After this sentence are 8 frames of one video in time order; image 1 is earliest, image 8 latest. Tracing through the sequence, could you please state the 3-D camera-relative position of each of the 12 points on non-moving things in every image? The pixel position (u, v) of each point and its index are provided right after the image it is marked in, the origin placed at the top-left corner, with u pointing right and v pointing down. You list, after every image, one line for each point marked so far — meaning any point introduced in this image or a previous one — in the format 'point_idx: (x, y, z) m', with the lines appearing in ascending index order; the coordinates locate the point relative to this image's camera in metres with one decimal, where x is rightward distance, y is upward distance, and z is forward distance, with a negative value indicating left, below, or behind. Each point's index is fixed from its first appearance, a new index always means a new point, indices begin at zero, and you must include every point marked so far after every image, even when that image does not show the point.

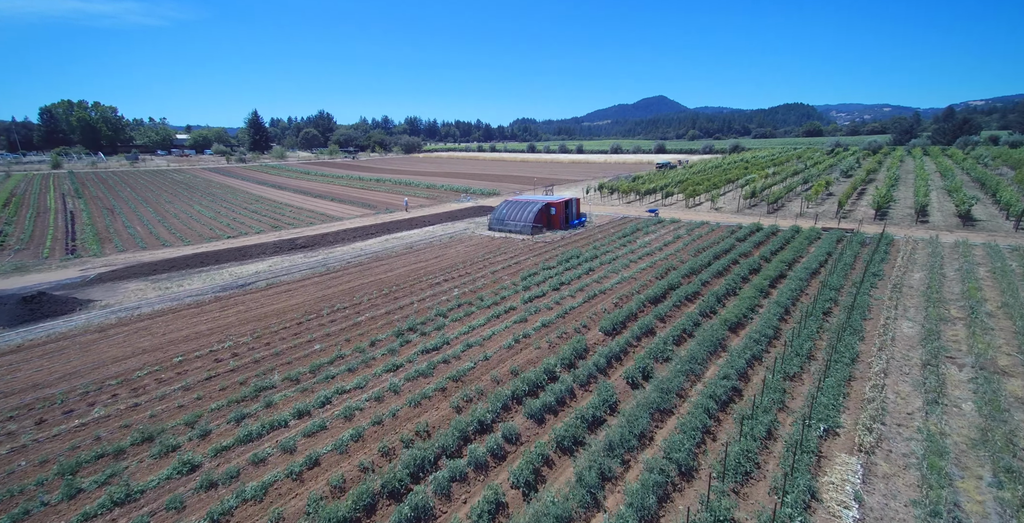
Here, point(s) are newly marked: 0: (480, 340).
0: (-1.2, -2.9, +18.2) m
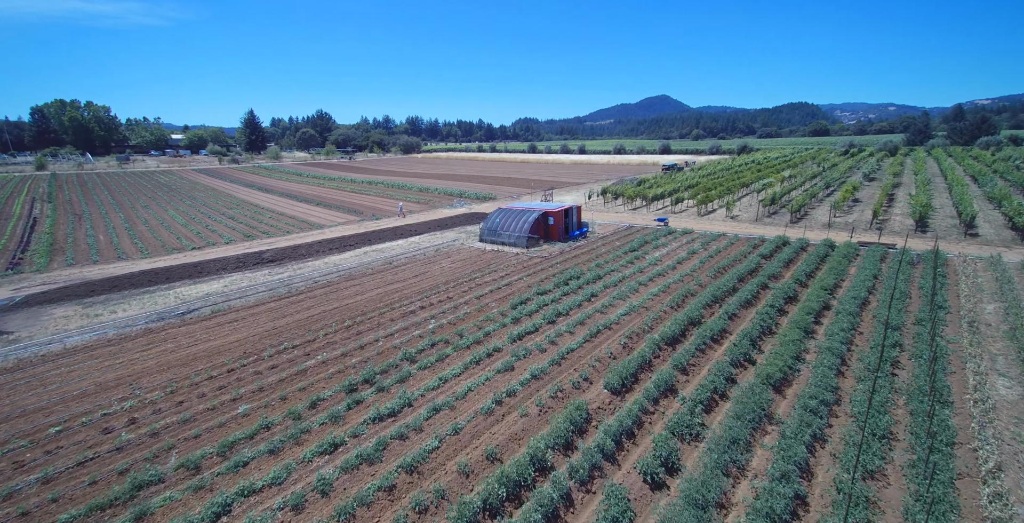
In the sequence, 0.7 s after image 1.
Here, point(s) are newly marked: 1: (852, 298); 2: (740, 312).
0: (-1.8, -4.0, +14.2) m
1: (+13.7, -1.5, +20.0) m
2: (+9.1, -2.0, +19.8) m
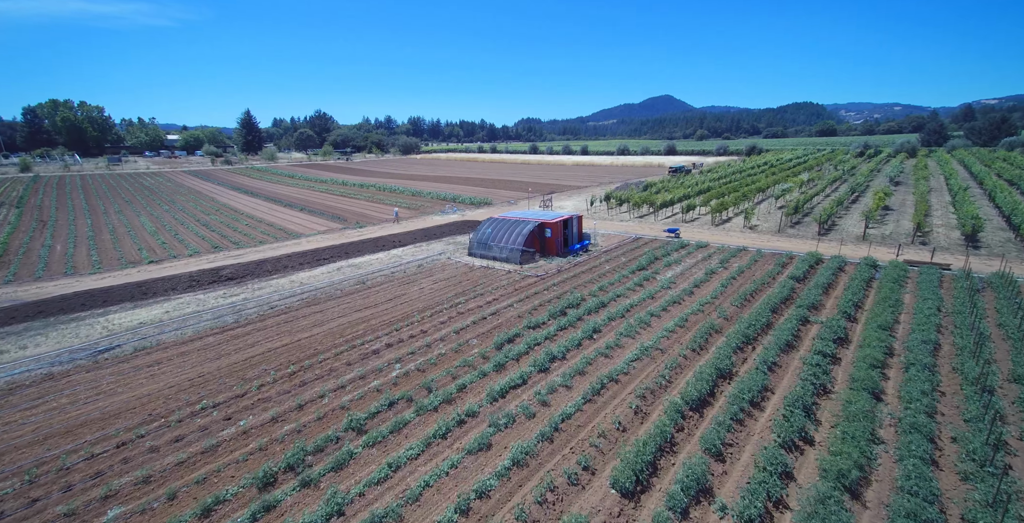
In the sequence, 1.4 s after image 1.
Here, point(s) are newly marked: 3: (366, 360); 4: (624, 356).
0: (-2.4, -5.0, +10.2) m
1: (+13.2, -2.6, +16.0) m
2: (+8.6, -3.1, +15.8) m
3: (-5.1, -3.5, +17.3) m
4: (+3.8, -3.2, +16.9) m
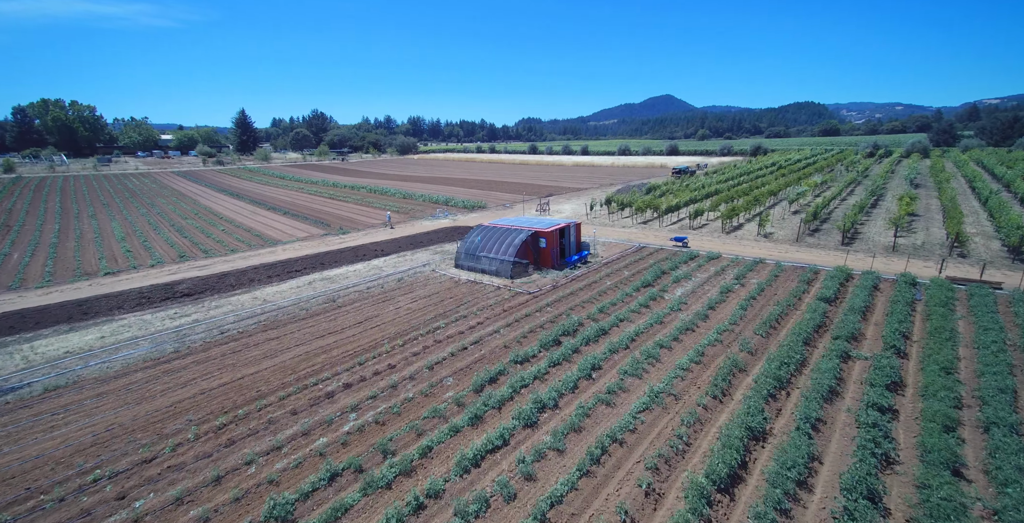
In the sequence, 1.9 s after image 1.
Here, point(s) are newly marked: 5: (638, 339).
0: (-2.9, -5.8, +7.1) m
1: (+12.6, -3.3, +12.9) m
2: (+8.0, -3.9, +12.7) m
3: (-5.6, -4.2, +14.2) m
4: (+3.3, -3.9, +13.8) m
5: (+4.5, -2.8, +17.9) m
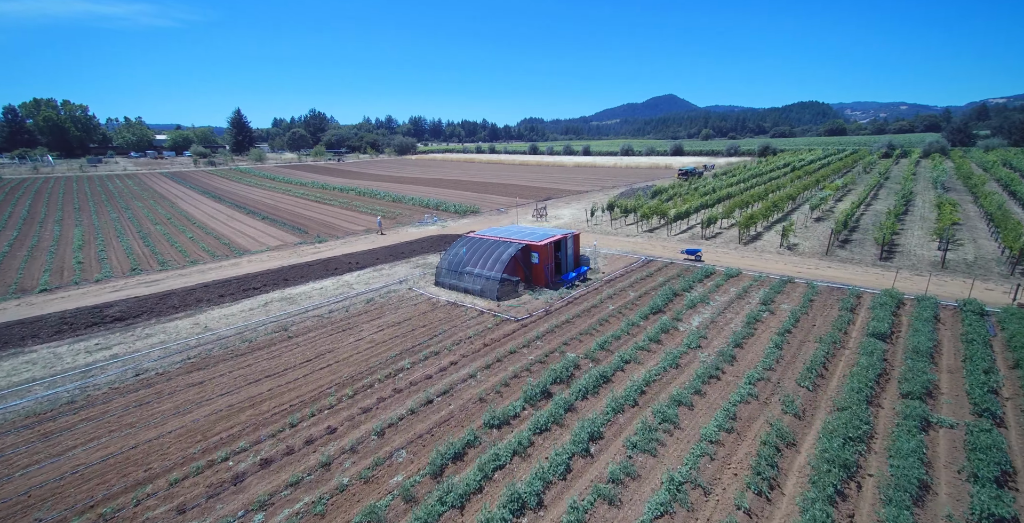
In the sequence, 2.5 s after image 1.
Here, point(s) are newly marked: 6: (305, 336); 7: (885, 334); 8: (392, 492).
0: (-3.6, -6.6, +3.4) m
1: (+11.9, -4.2, +9.1) m
2: (+7.3, -4.7, +8.9) m
3: (-6.3, -5.1, +10.5) m
4: (+2.6, -4.8, +10.0) m
5: (+3.9, -3.7, +14.1) m
6: (-8.1, -3.0, +19.3) m
7: (+12.4, -2.4, +16.5) m
8: (-2.6, -4.9, +10.6) m
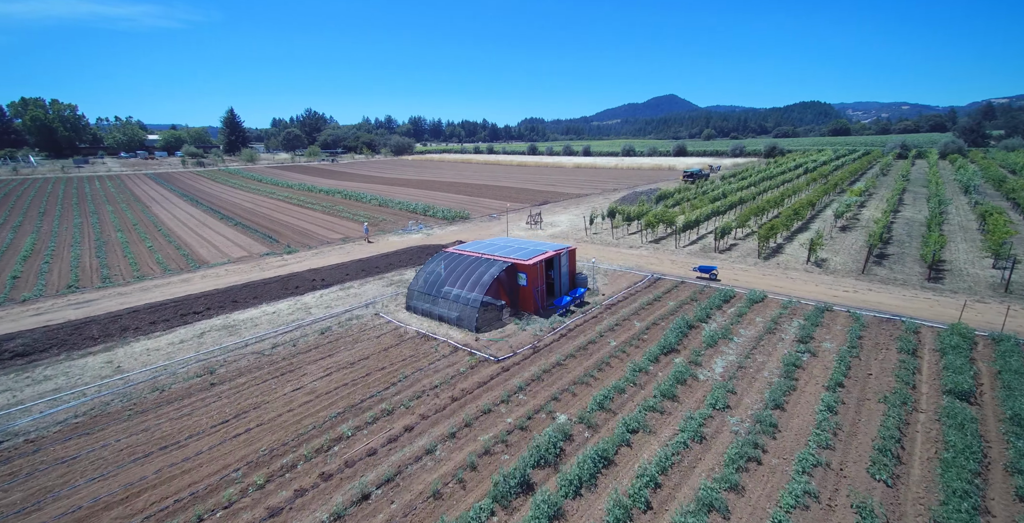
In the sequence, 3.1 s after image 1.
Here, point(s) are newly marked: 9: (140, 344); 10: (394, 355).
0: (-4.4, -7.5, -0.4) m
1: (+11.2, -5.1, +5.3) m
2: (+6.6, -5.6, +5.1) m
3: (-7.0, -6.0, +6.7) m
4: (+1.9, -5.7, +6.2) m
5: (+3.2, -4.6, +10.3) m
6: (-8.8, -3.9, +15.6) m
7: (+11.7, -3.3, +12.7) m
8: (-3.3, -5.8, +6.8) m
9: (-14.5, -3.2, +19.4) m
10: (-4.1, -3.3, +17.3) m
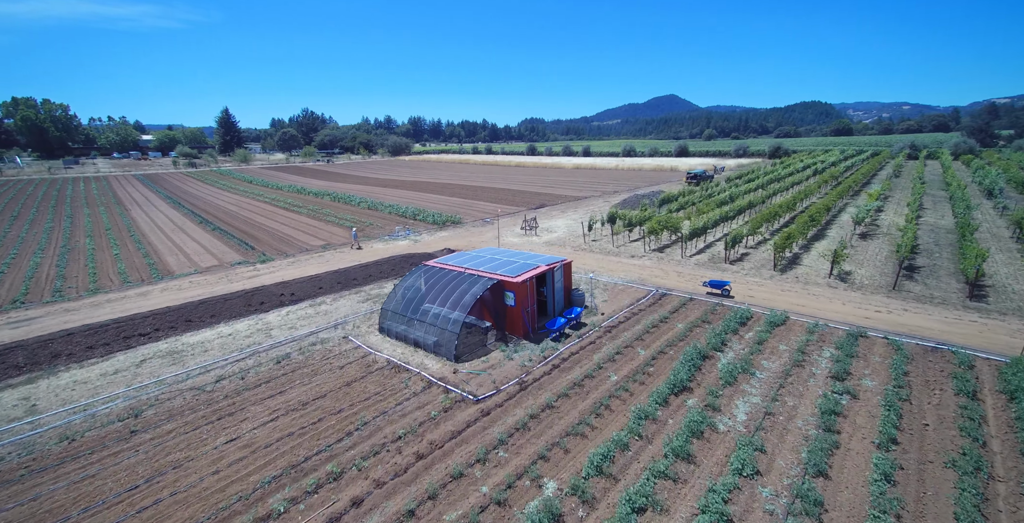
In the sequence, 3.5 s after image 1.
0: (-4.9, -8.2, -3.0) m
1: (+10.7, -5.7, +2.7) m
2: (+6.1, -6.2, +2.5) m
3: (-7.5, -6.6, +4.2) m
4: (+1.4, -6.3, +3.7) m
5: (+2.7, -5.2, +7.7) m
6: (-9.3, -4.5, +13.0) m
7: (+11.2, -3.9, +10.1) m
8: (-3.8, -6.4, +4.3) m
9: (-15.0, -3.8, +16.8) m
10: (-4.6, -3.9, +14.7) m
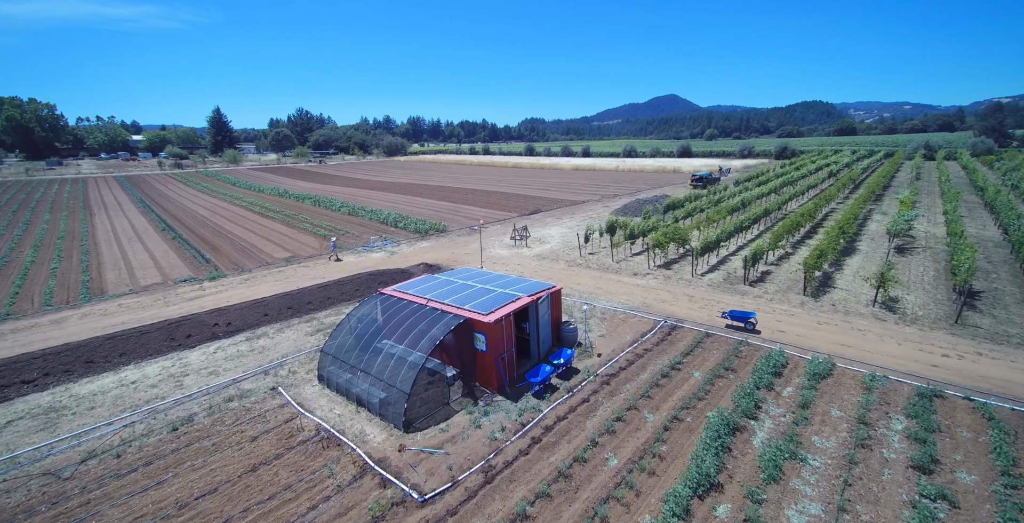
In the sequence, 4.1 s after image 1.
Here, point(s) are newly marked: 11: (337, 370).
0: (-5.7, -9.1, -6.9) m
1: (+9.9, -6.6, -1.2) m
2: (+5.3, -7.2, -1.4) m
3: (-8.4, -7.5, +0.3) m
4: (+0.5, -7.3, -0.2) m
5: (+1.8, -6.1, +3.8) m
6: (-10.1, -5.4, +9.1) m
7: (+10.3, -4.8, +6.2) m
8: (-4.7, -7.3, +0.4) m
9: (-15.8, -4.7, +12.9) m
10: (-5.4, -4.9, +10.8) m
11: (-5.2, -3.3, +15.3) m
